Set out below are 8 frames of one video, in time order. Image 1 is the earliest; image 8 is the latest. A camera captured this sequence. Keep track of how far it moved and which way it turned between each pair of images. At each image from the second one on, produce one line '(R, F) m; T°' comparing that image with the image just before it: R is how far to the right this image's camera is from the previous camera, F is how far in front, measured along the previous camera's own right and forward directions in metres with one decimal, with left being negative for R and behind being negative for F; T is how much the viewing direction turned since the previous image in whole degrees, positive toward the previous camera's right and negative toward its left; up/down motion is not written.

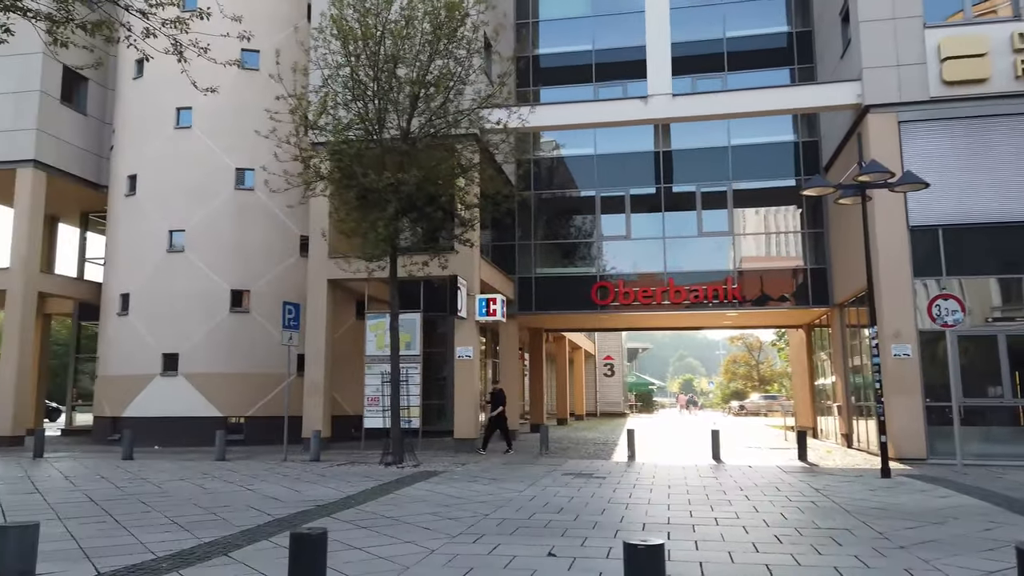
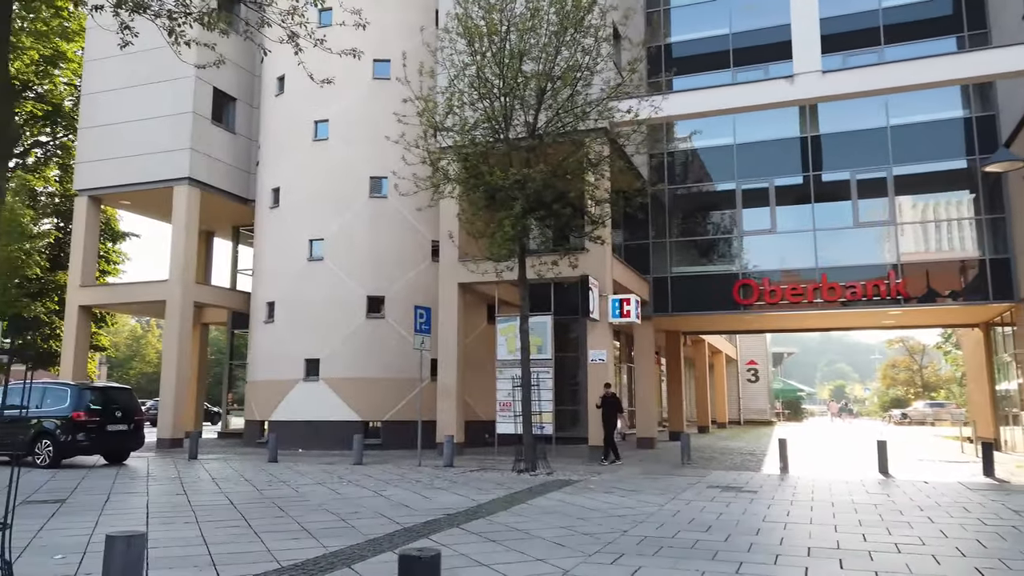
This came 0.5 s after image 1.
(0.0, +0.7) m; -10°
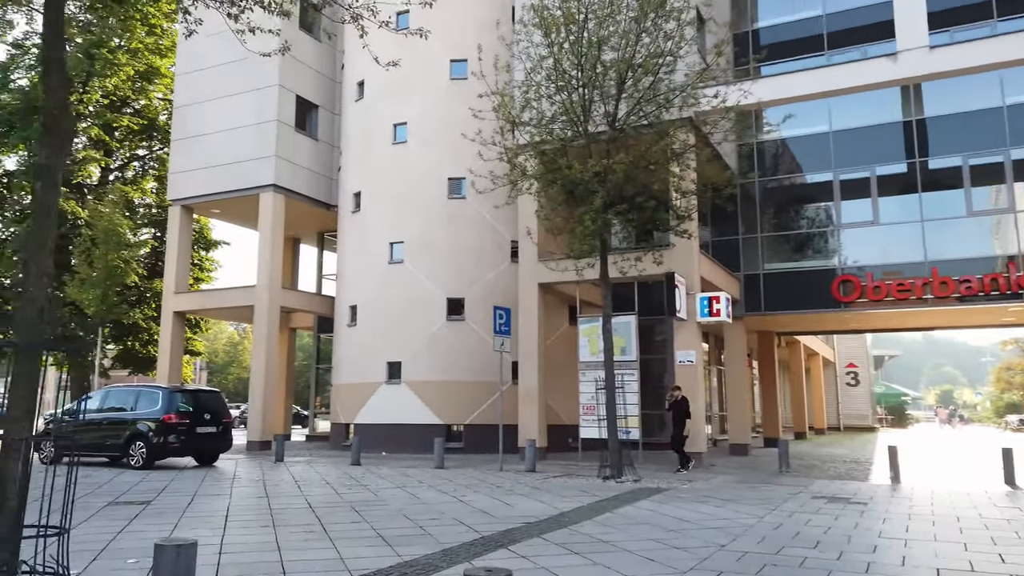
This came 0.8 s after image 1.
(0.0, +0.5) m; -6°
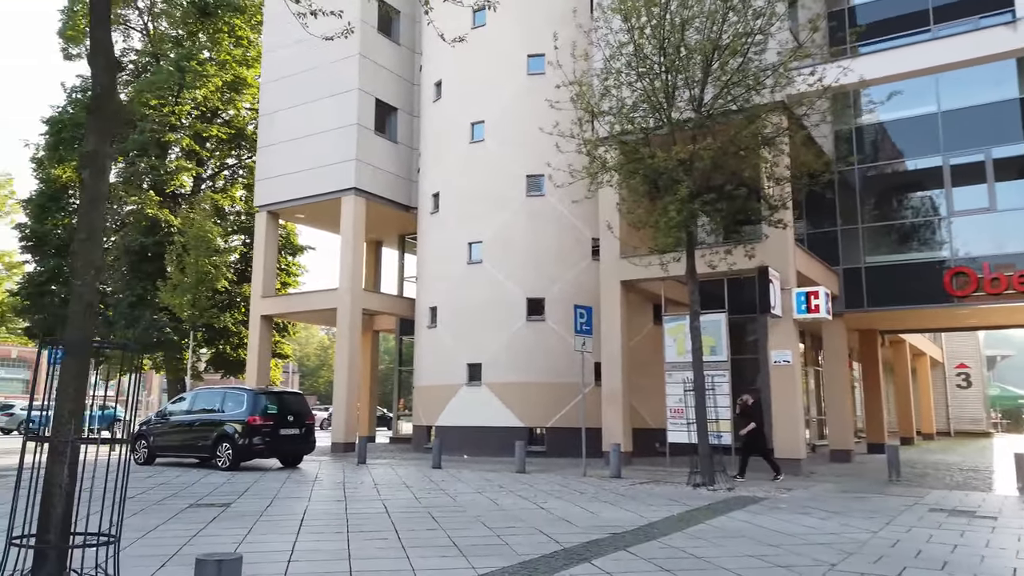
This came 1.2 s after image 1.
(0.0, +0.6) m; -6°
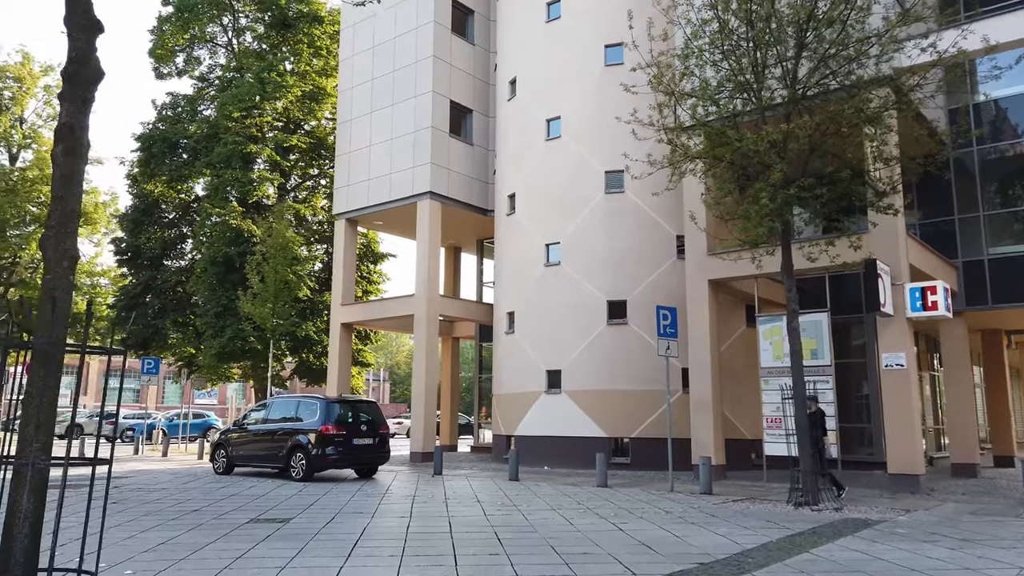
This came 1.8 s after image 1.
(+0.2, +1.0) m; -7°
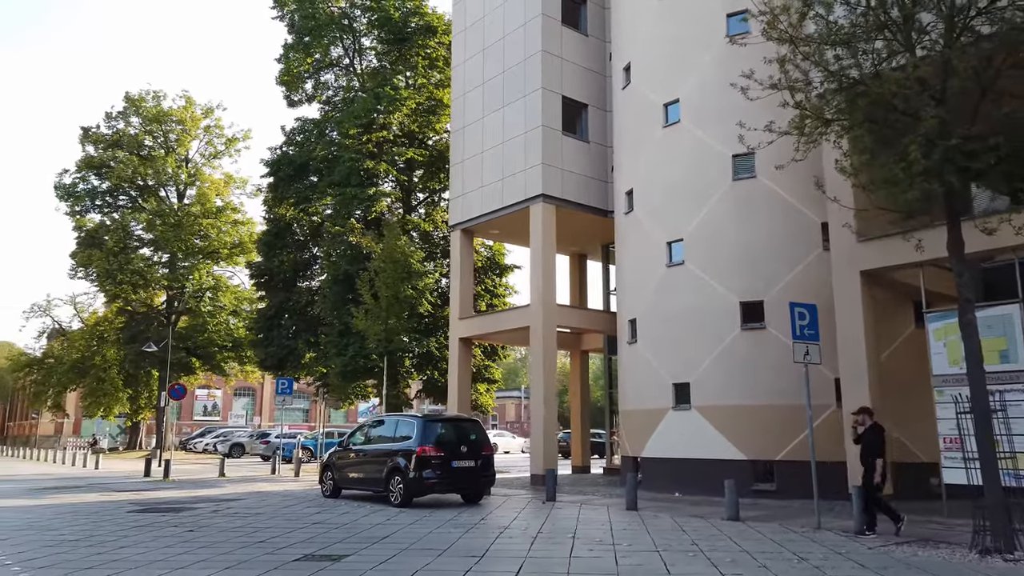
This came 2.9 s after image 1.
(+0.9, +1.9) m; -11°
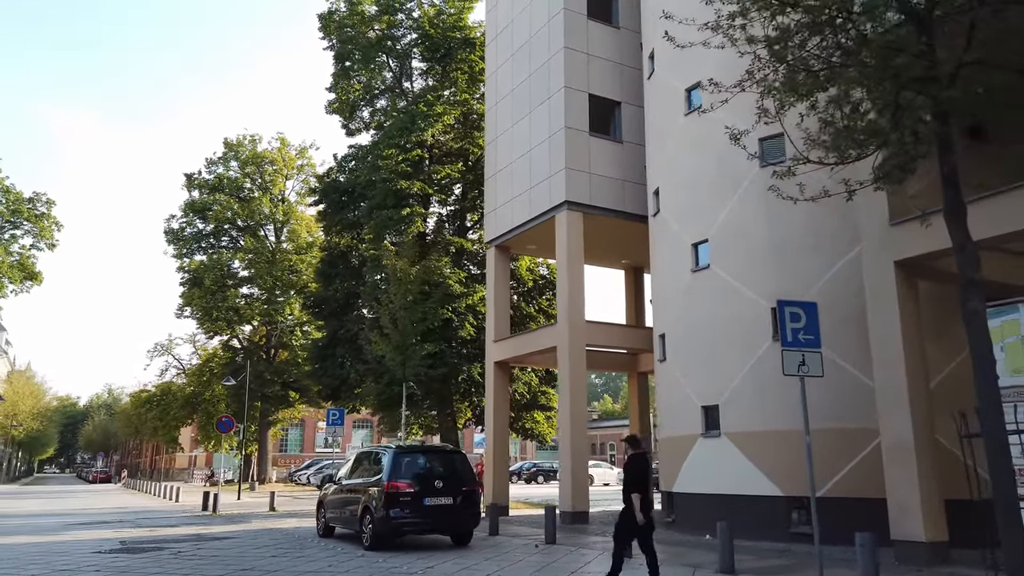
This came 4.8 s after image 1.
(+2.8, +2.1) m; -10°
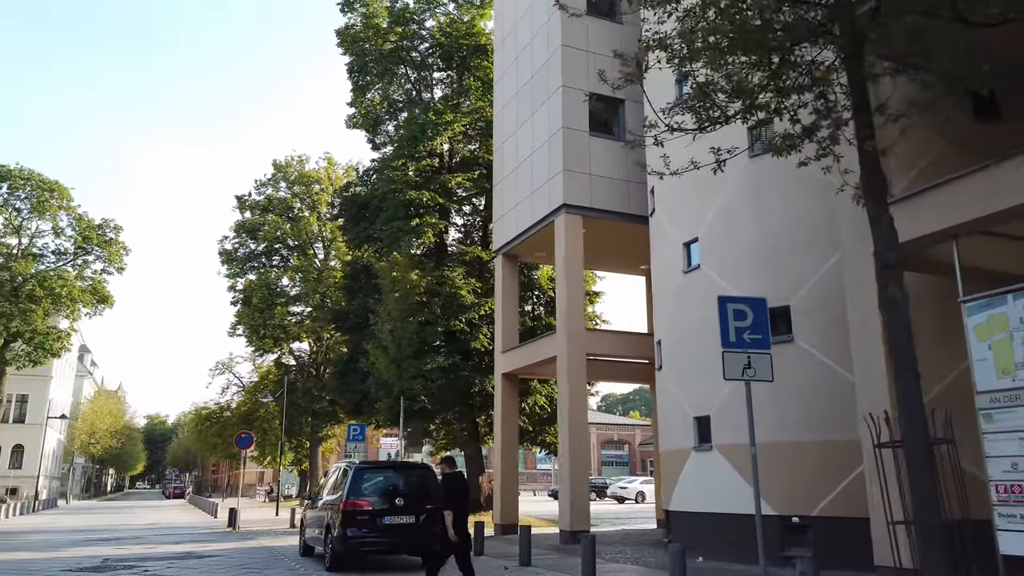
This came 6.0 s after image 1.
(+1.9, +0.9) m; -5°
